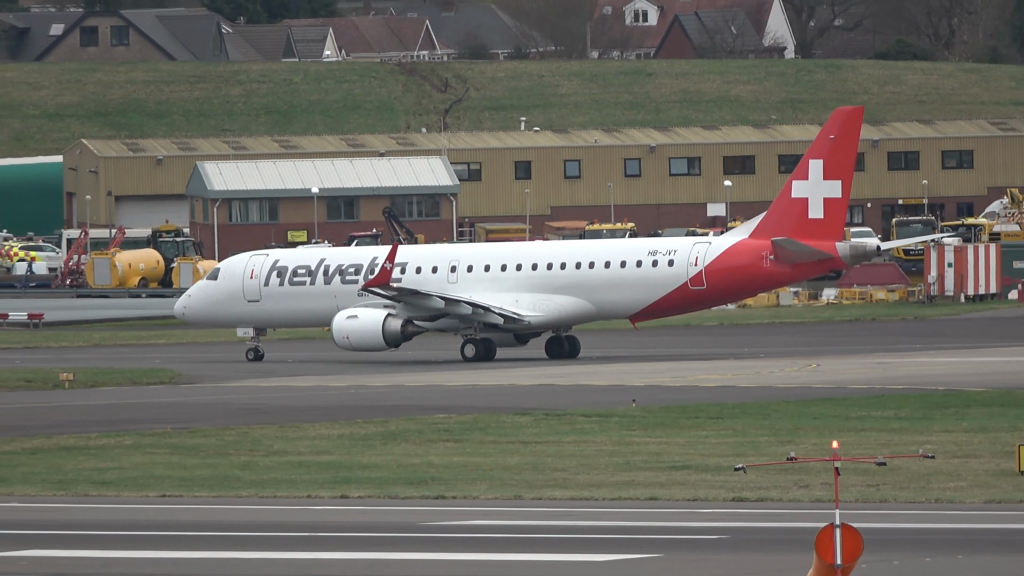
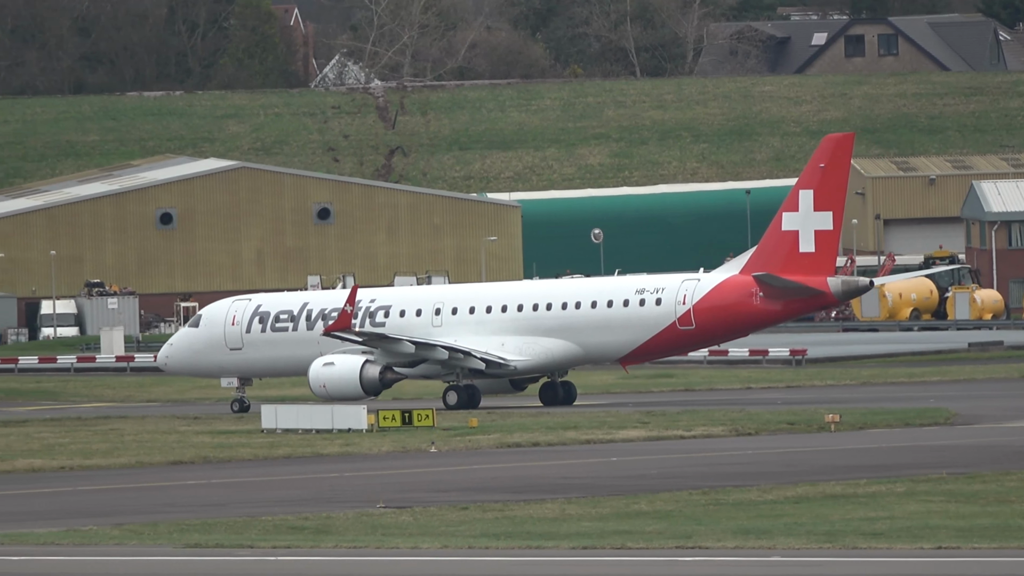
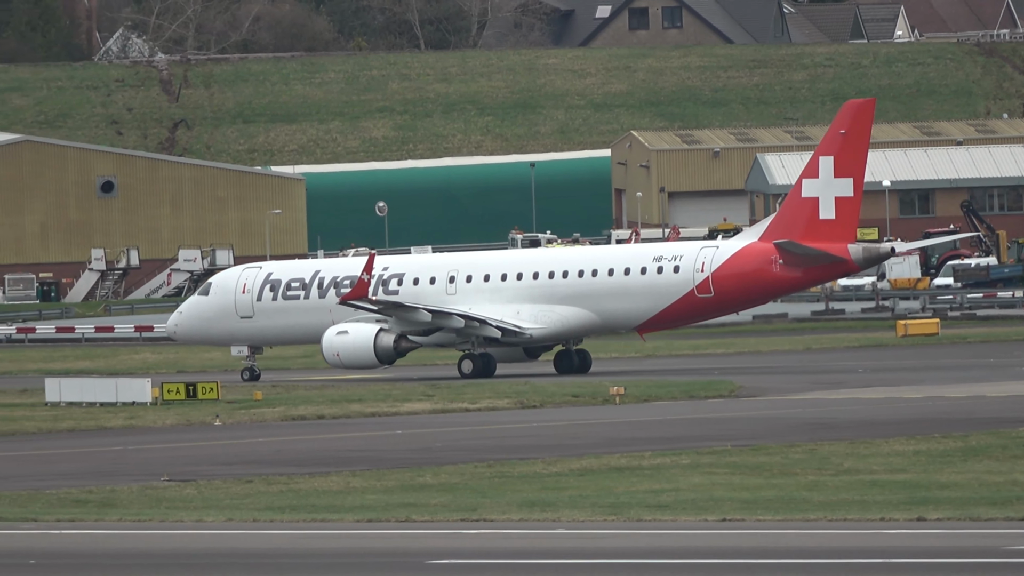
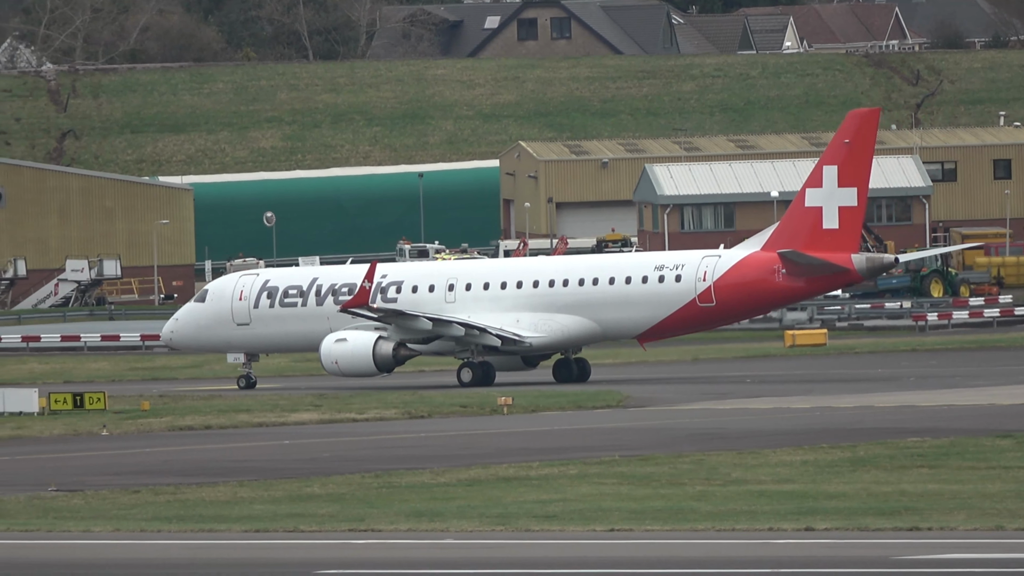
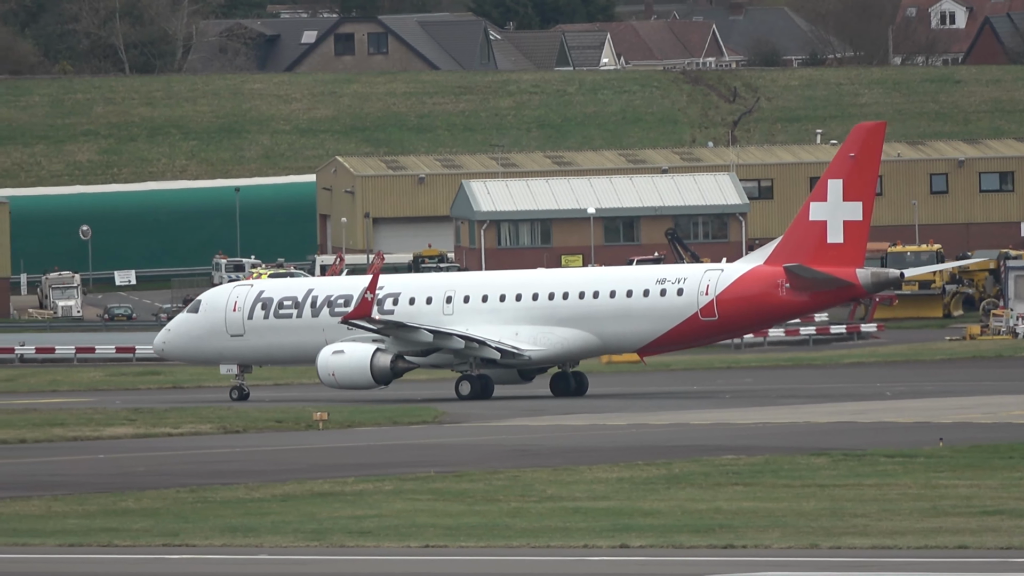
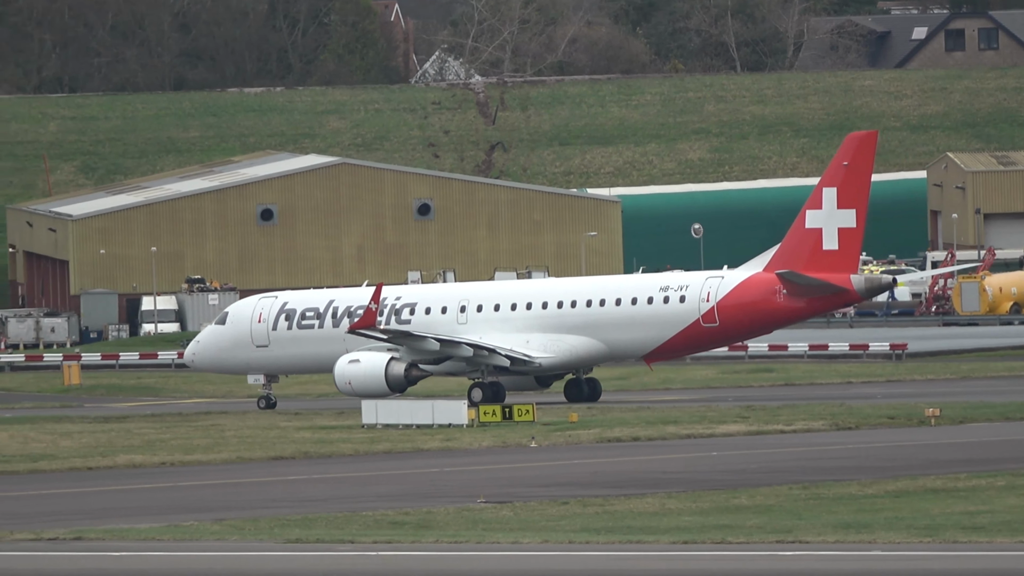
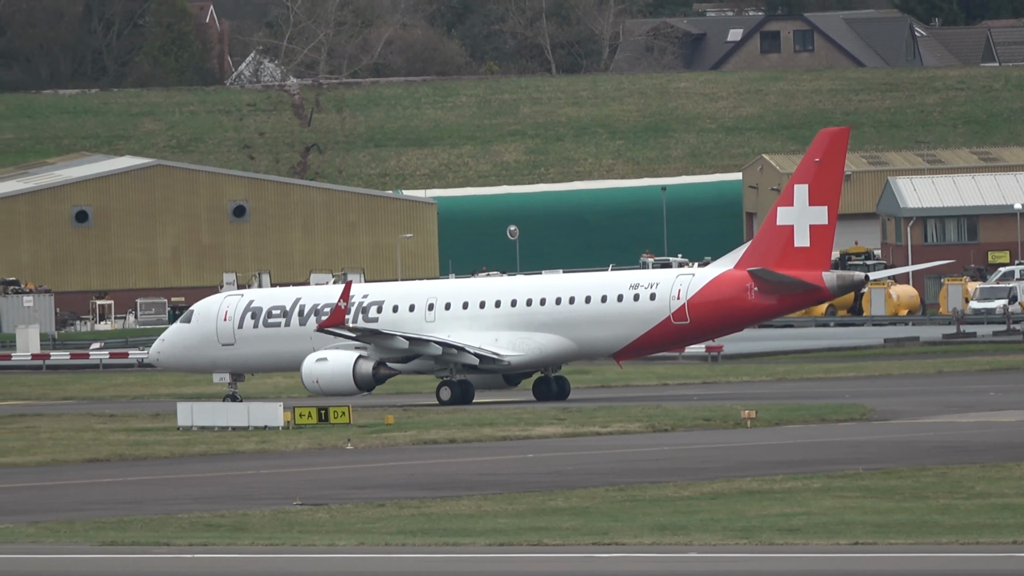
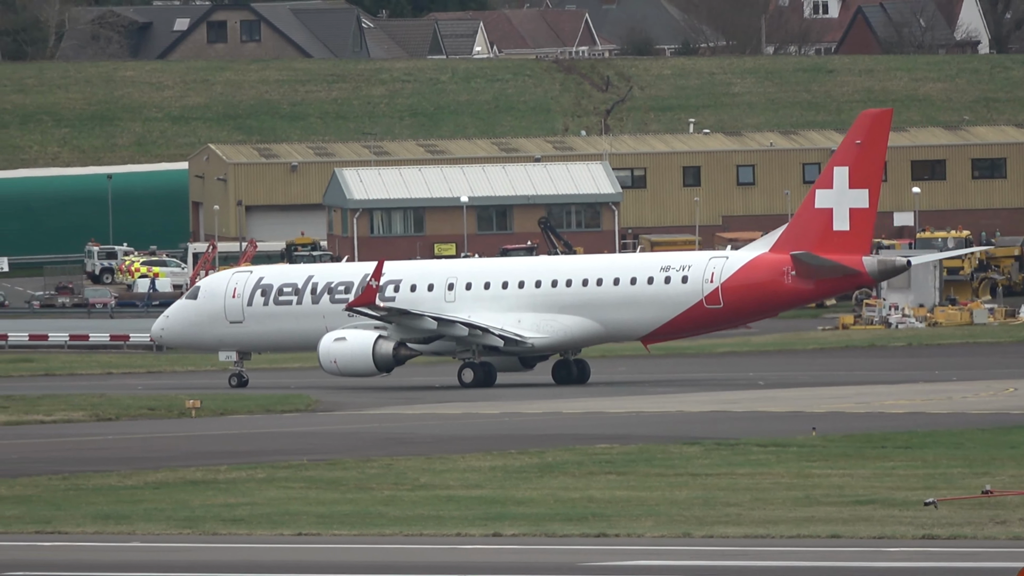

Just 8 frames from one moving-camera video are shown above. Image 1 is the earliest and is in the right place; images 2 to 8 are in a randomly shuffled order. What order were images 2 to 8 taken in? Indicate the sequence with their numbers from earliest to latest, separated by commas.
8, 5, 4, 3, 7, 2, 6
